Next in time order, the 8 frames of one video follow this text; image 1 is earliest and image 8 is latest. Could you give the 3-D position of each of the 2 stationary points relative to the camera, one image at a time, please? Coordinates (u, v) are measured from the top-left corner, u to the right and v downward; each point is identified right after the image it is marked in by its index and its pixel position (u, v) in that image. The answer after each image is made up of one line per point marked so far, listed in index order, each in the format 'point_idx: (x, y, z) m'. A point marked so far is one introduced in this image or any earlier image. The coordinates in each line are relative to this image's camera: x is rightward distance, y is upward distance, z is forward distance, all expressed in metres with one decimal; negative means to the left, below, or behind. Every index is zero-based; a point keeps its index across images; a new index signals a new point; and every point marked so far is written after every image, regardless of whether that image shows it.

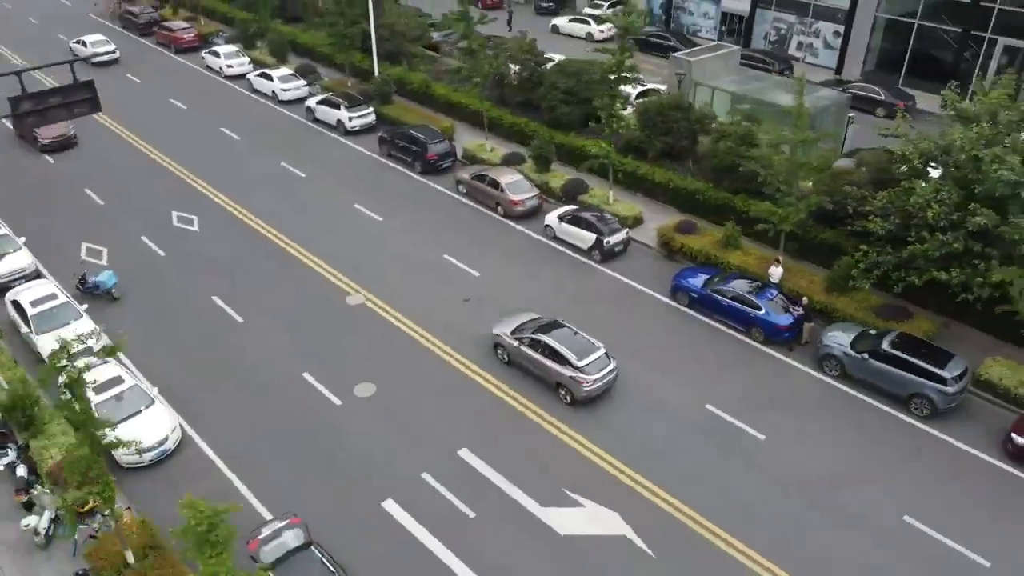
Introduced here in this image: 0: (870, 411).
0: (+8.1, -2.7, +18.1) m
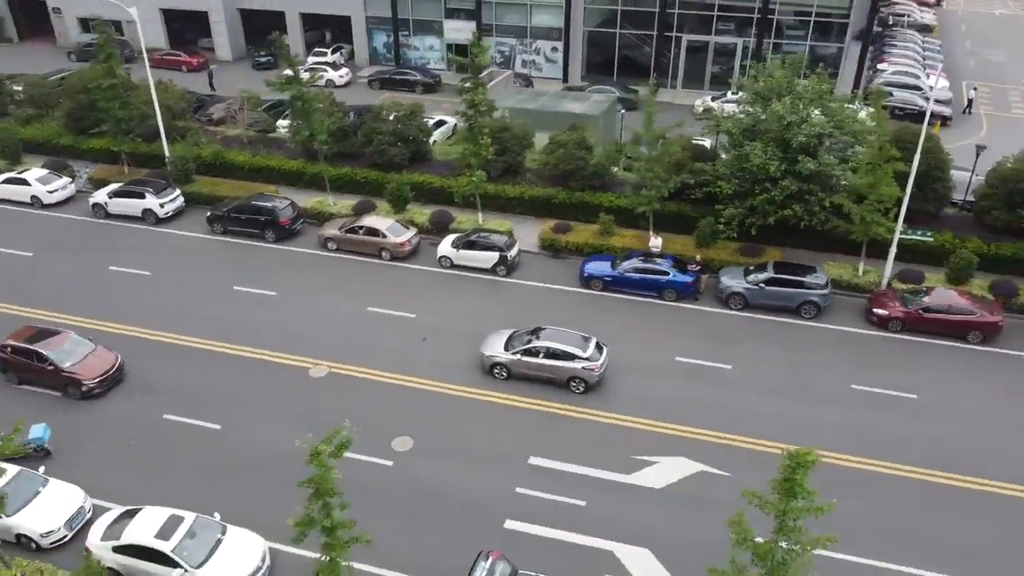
0: (+7.8, -1.0, +23.4) m
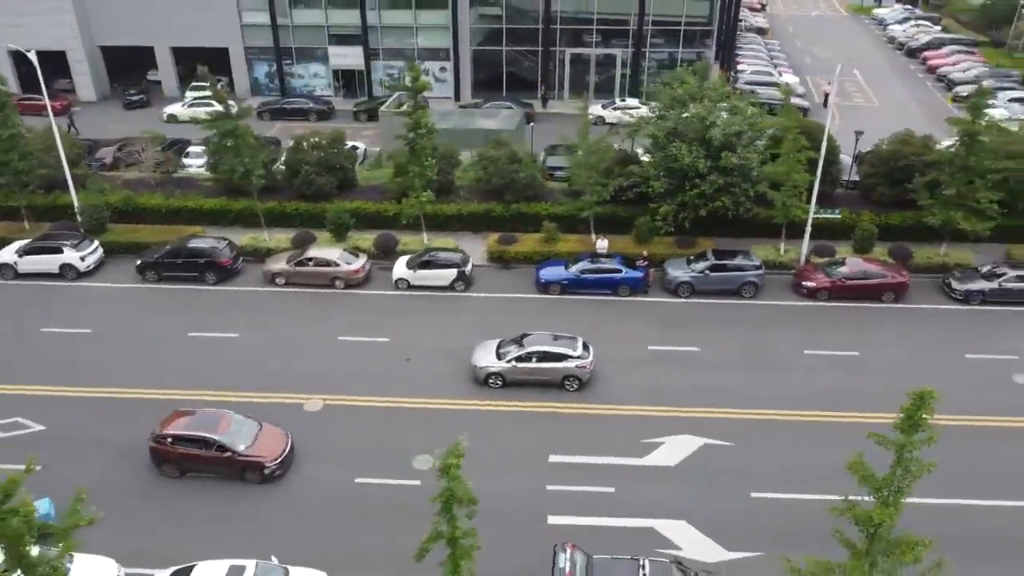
0: (+6.8, -0.5, +25.7) m
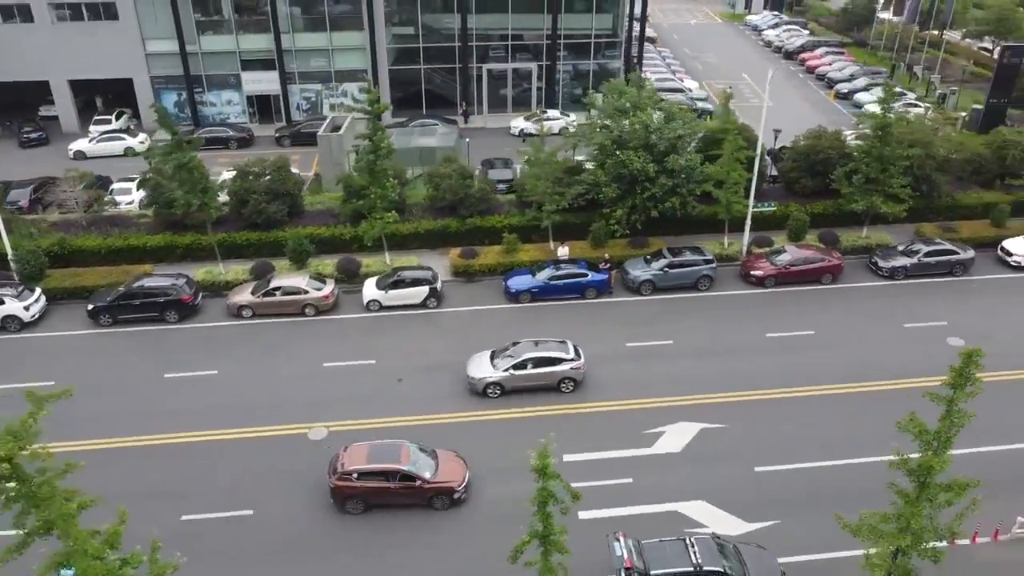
0: (+5.9, -0.4, +27.4) m
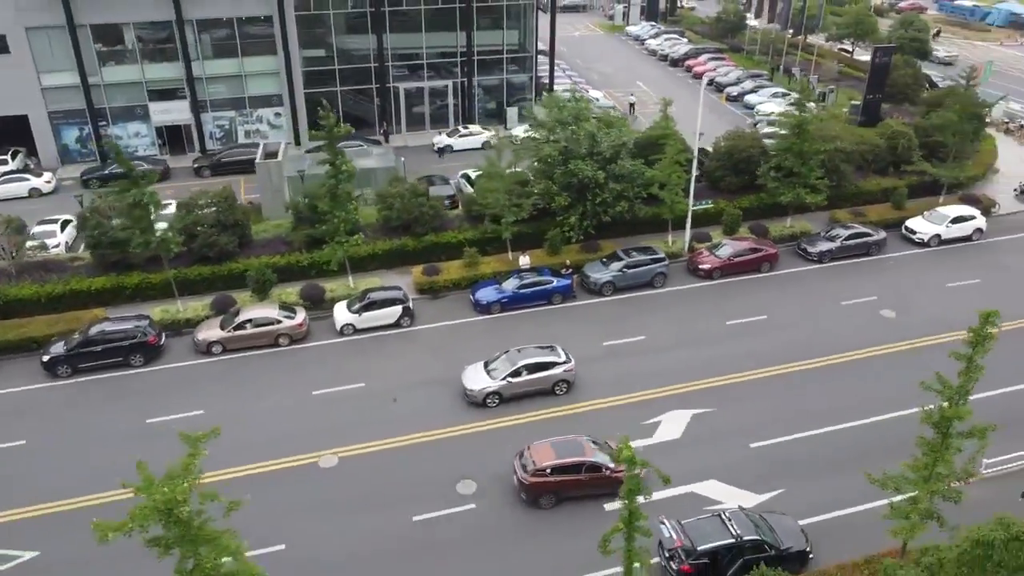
0: (+4.7, -0.3, +28.9) m
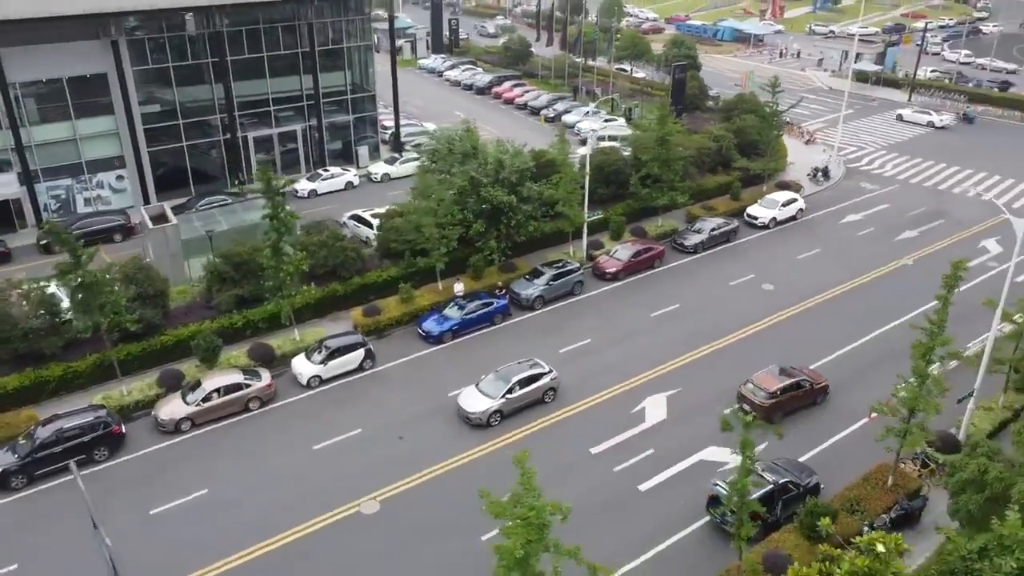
0: (+2.3, -0.6, +31.5) m
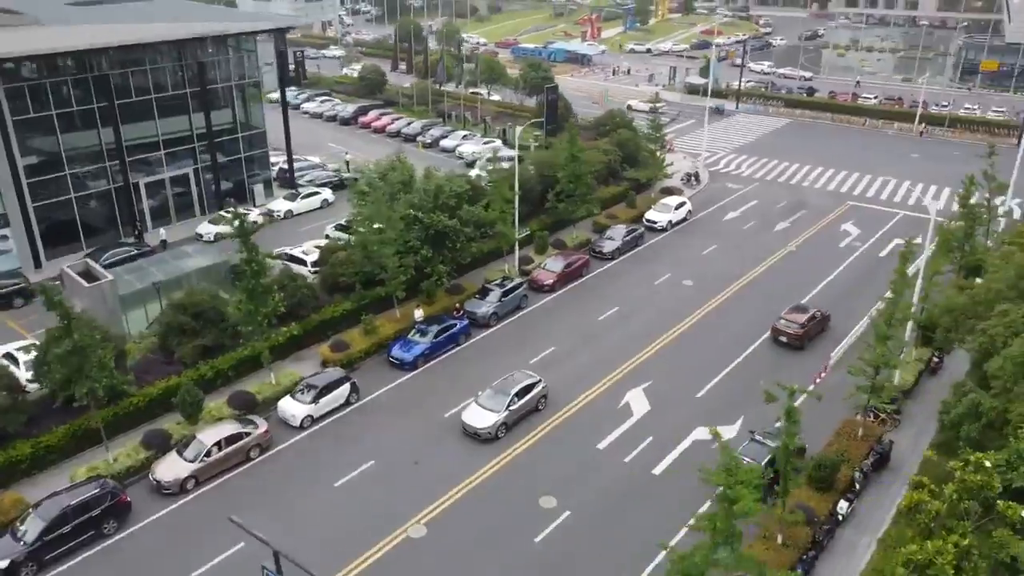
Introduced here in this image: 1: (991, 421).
0: (+0.4, -1.2, +33.1) m
1: (+10.8, -3.0, +18.2) m
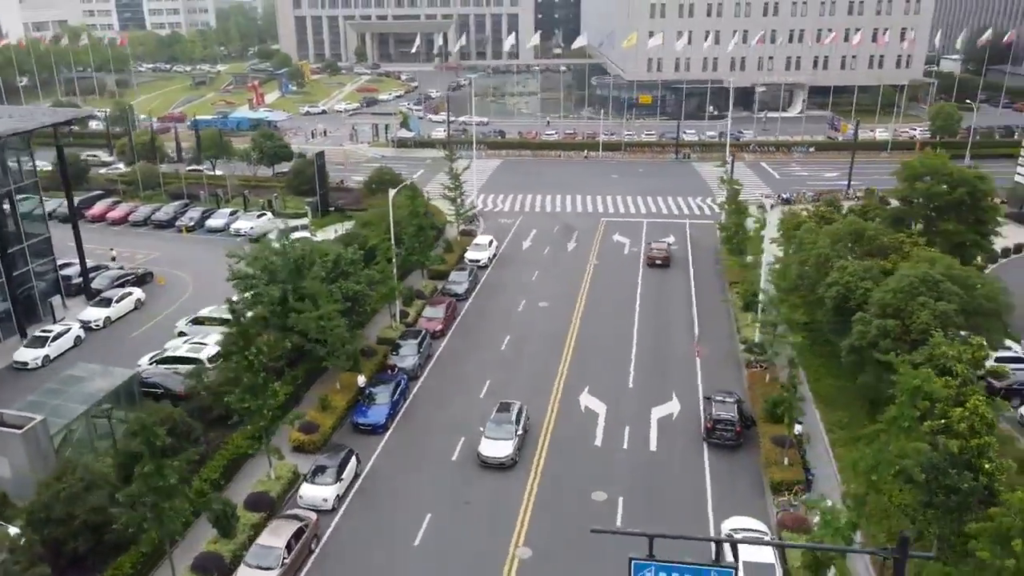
0: (-3.3, -3.3, +35.3) m
1: (+12.7, -1.5, +26.6) m
